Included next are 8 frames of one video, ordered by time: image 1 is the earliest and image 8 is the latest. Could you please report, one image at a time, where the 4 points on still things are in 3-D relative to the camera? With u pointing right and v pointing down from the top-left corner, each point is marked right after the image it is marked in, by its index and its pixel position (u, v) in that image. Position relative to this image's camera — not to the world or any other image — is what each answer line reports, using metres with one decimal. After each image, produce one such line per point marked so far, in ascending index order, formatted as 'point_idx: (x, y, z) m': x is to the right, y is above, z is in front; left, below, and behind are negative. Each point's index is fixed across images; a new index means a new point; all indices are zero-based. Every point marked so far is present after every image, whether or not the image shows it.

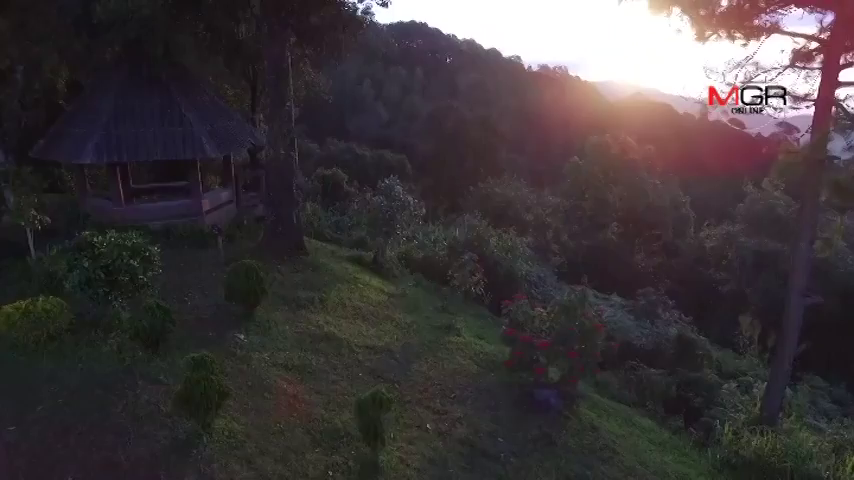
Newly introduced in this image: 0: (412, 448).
0: (-0.1, -2.2, +7.4) m
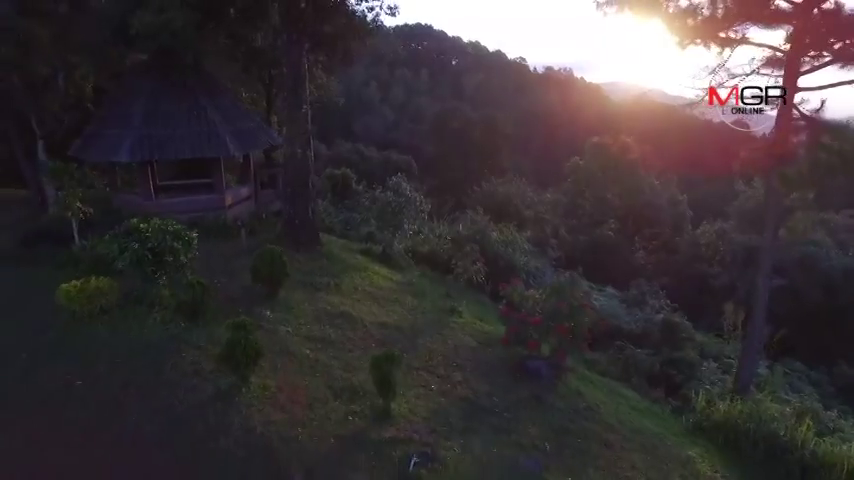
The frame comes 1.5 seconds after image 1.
0: (-0.1, -2.0, +8.6) m
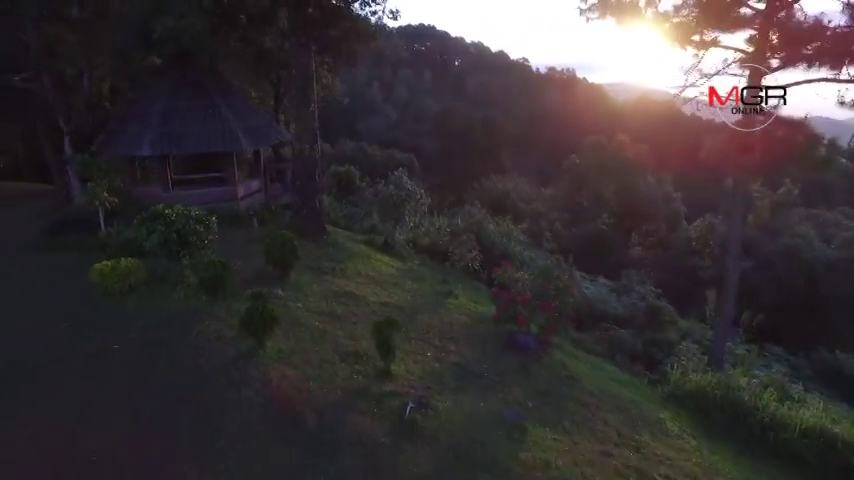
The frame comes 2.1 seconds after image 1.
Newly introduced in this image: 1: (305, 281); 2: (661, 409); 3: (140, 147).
0: (-0.1, -1.7, +9.7) m
1: (-2.2, -0.7, +12.6) m
2: (+3.7, -2.7, +11.1) m
3: (-6.4, +2.1, +15.7) m
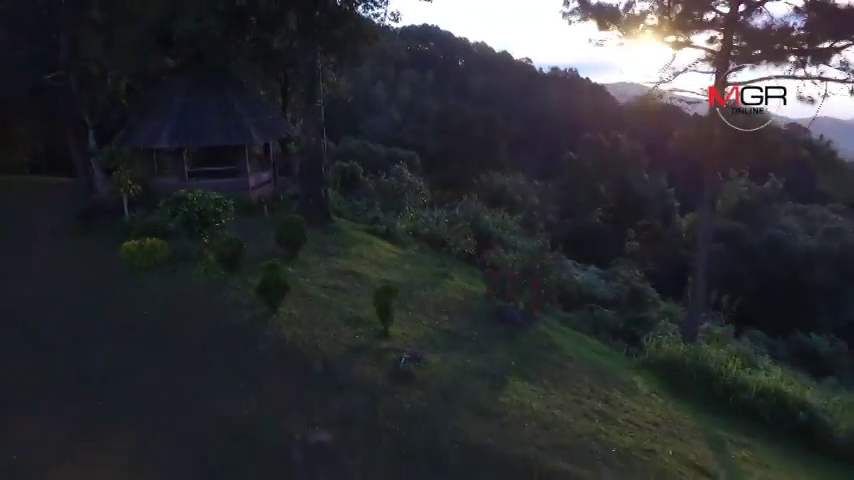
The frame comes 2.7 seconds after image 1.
0: (-0.2, -1.4, +10.9) m
1: (-2.3, -0.4, +13.9) m
2: (+3.6, -2.3, +12.3) m
3: (-6.4, +2.4, +17.0) m
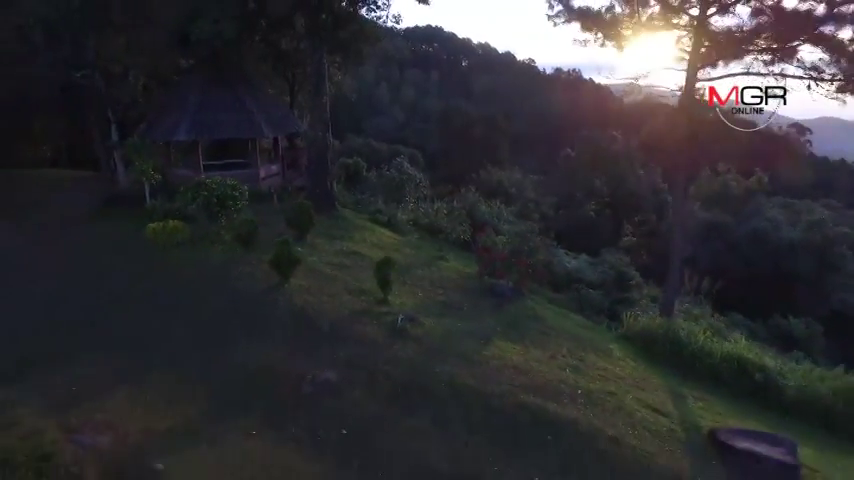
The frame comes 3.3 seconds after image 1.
0: (-0.3, -1.0, +12.2) m
1: (-2.3, 0.0, +15.2) m
2: (+3.6, -2.0, +13.5) m
3: (-6.5, +2.8, +18.3) m
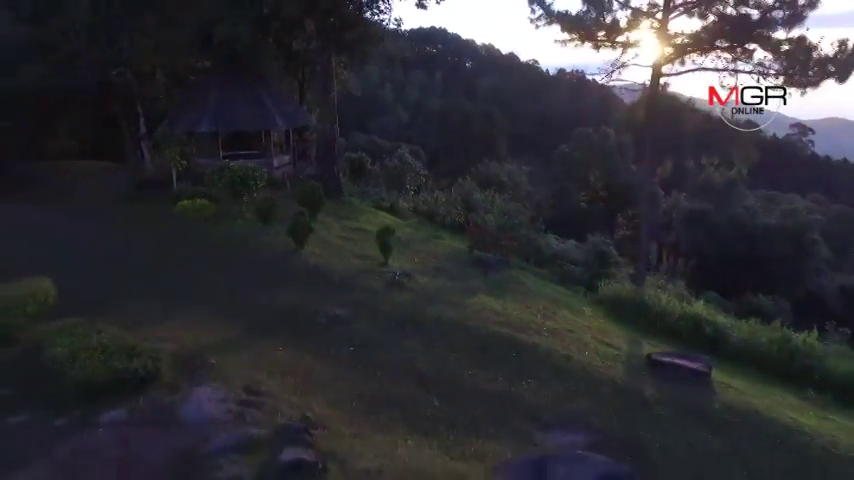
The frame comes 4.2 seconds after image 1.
0: (-0.4, -0.5, +14.2) m
1: (-2.4, +0.5, +17.1) m
2: (+3.5, -1.4, +15.5) m
3: (-6.5, +3.3, +20.3) m
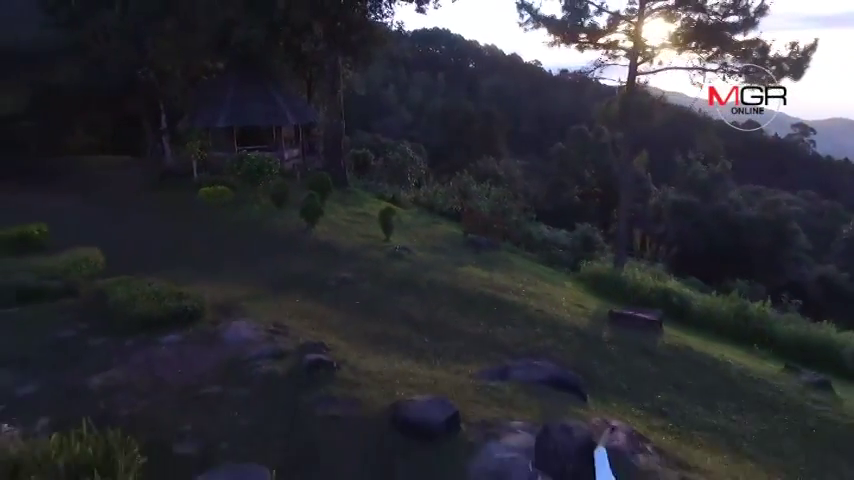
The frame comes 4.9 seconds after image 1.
0: (-0.5, 0.0, +15.9) m
1: (-2.4, +0.9, +18.9) m
2: (+3.4, -1.0, +17.2) m
3: (-6.6, +3.7, +22.0) m
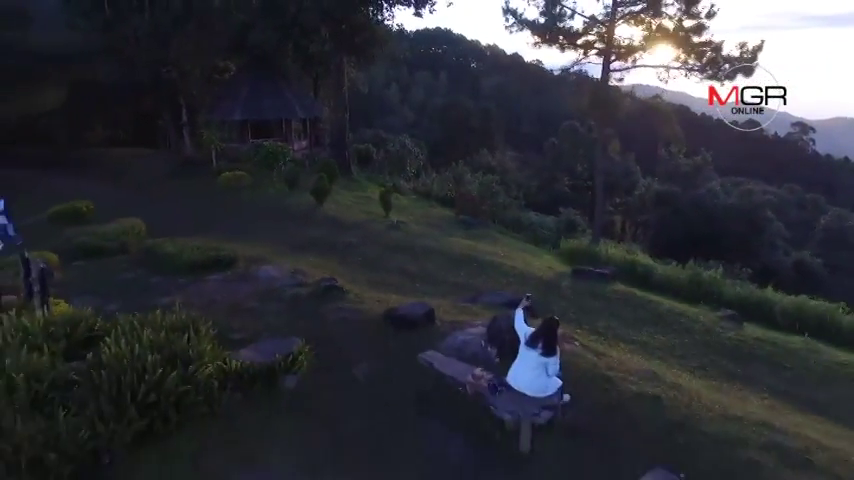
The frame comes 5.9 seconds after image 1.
0: (-0.6, +0.6, +18.1) m
1: (-2.6, +1.5, +21.1) m
2: (+3.3, -0.4, +19.3) m
3: (-6.7, +4.3, +24.3) m
